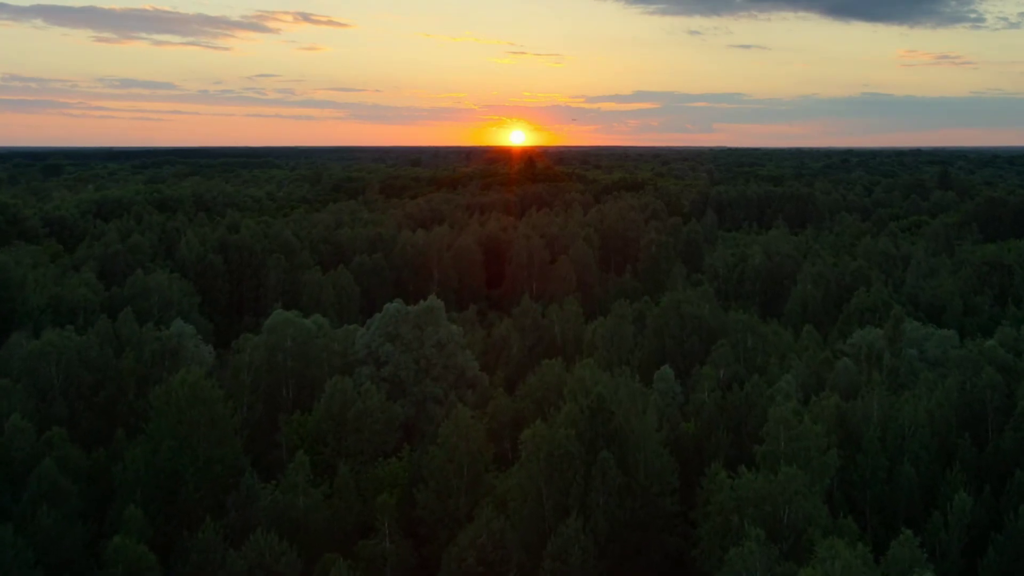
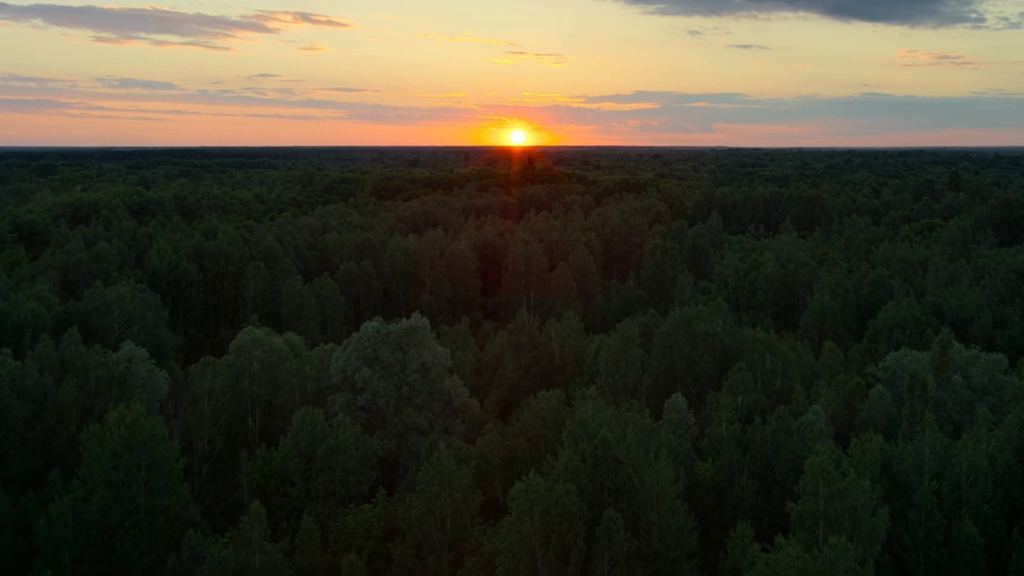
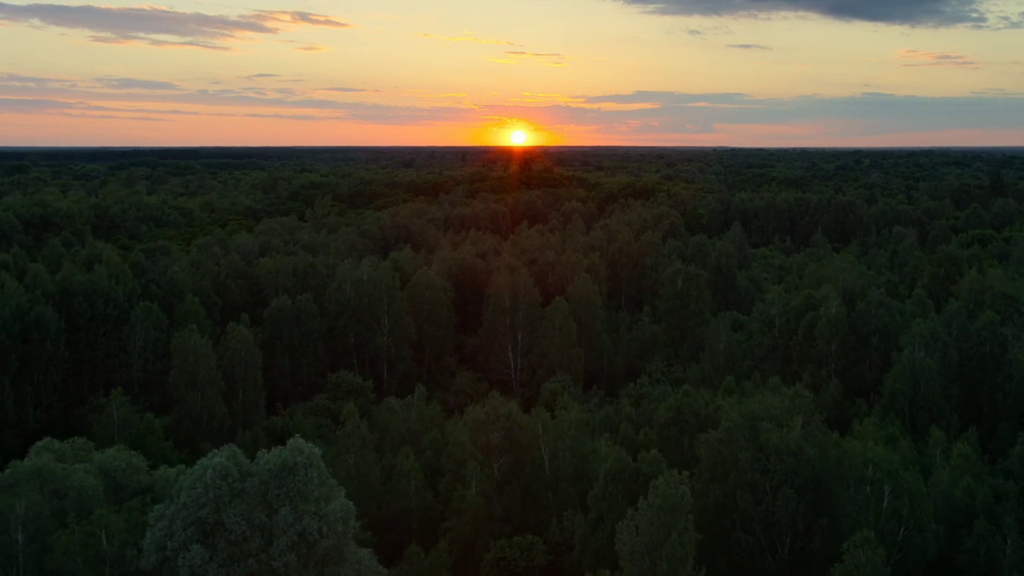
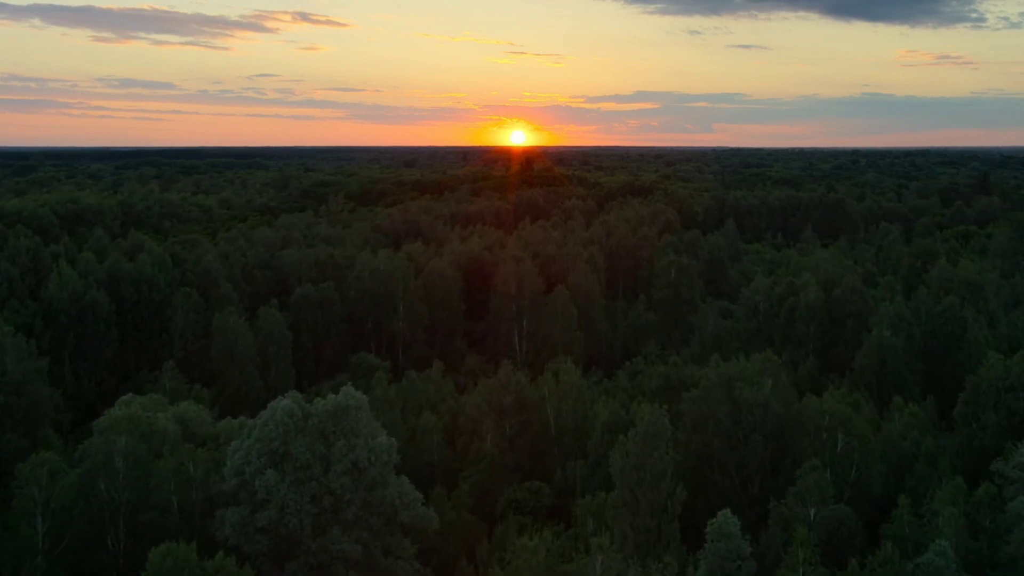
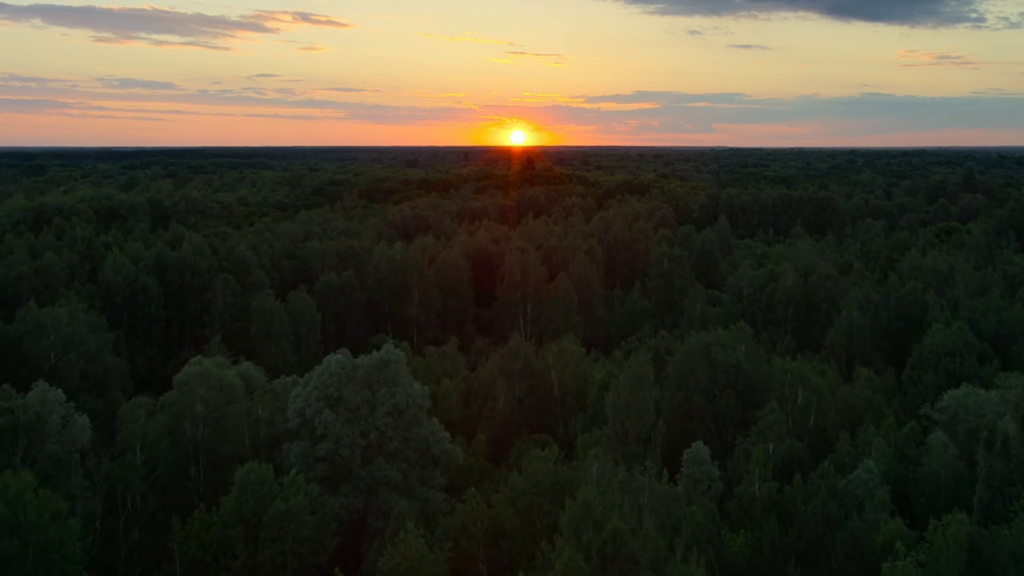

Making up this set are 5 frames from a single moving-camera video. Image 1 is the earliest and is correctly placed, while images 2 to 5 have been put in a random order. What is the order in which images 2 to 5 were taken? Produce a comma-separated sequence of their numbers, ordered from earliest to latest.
2, 5, 4, 3
